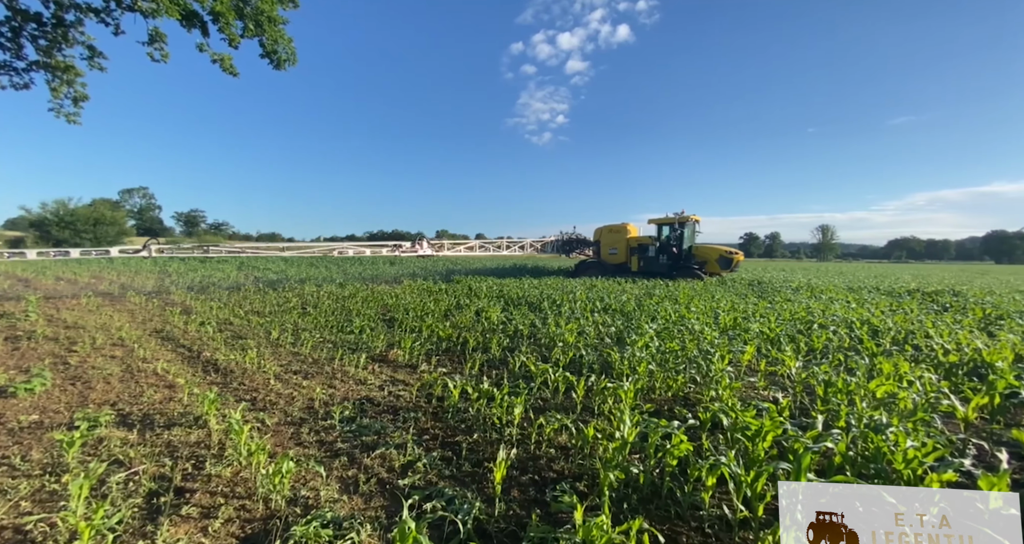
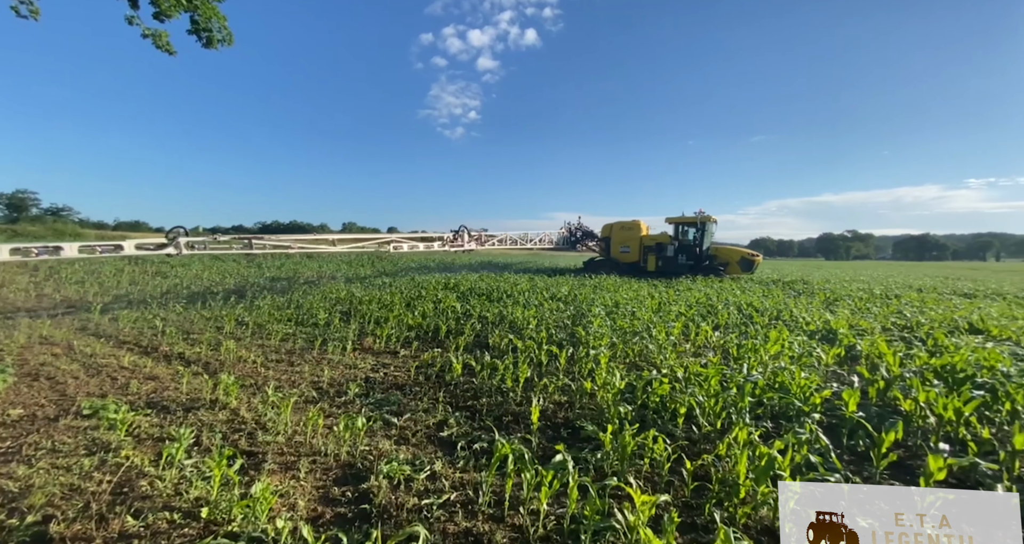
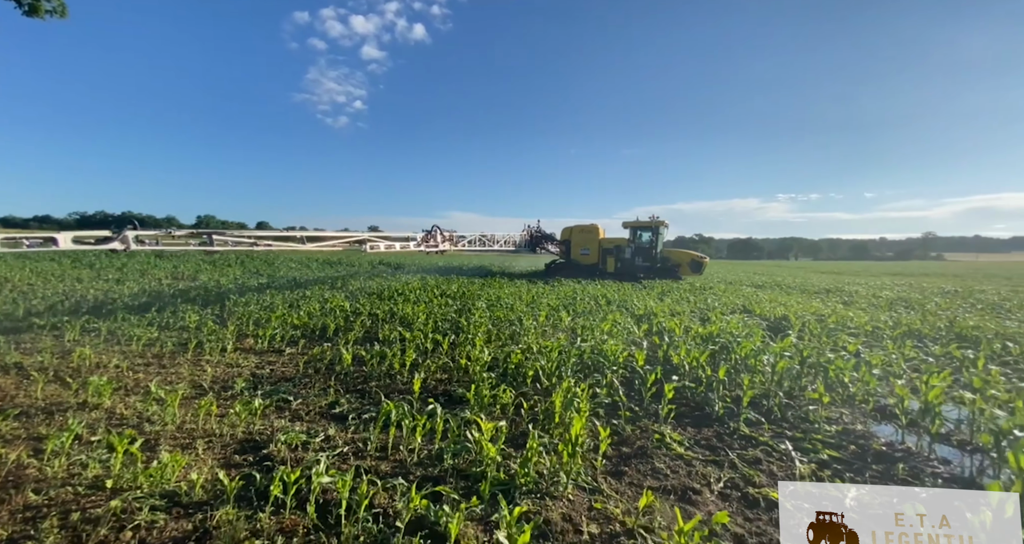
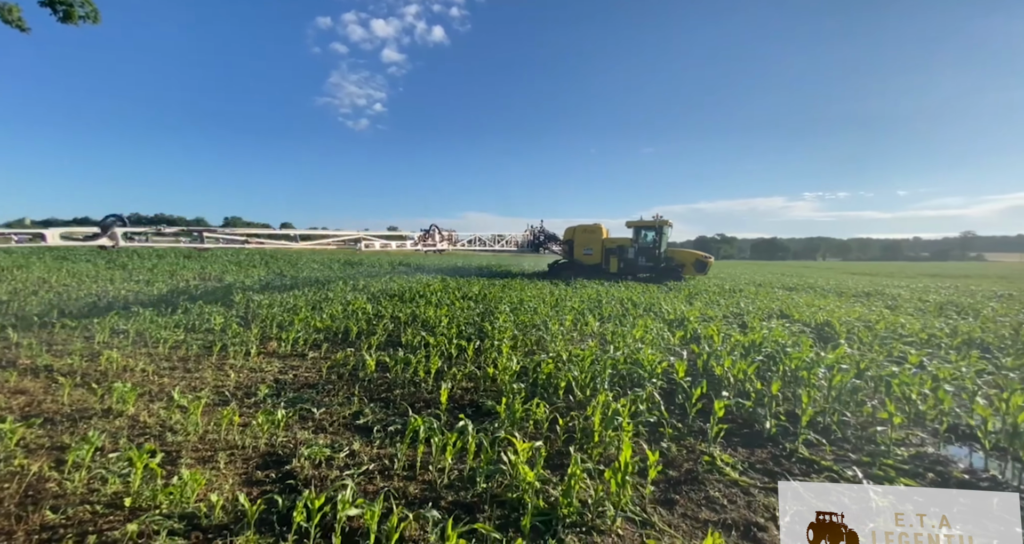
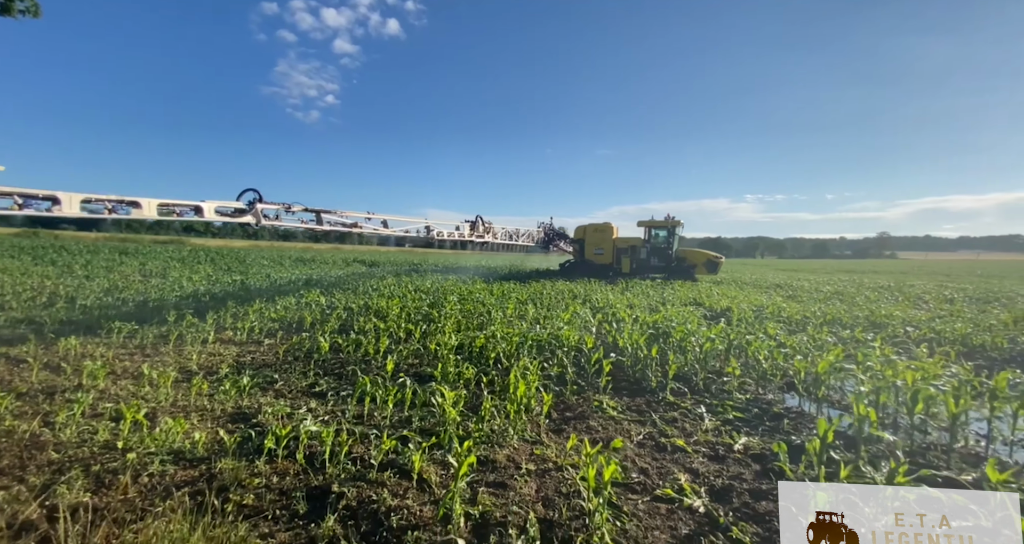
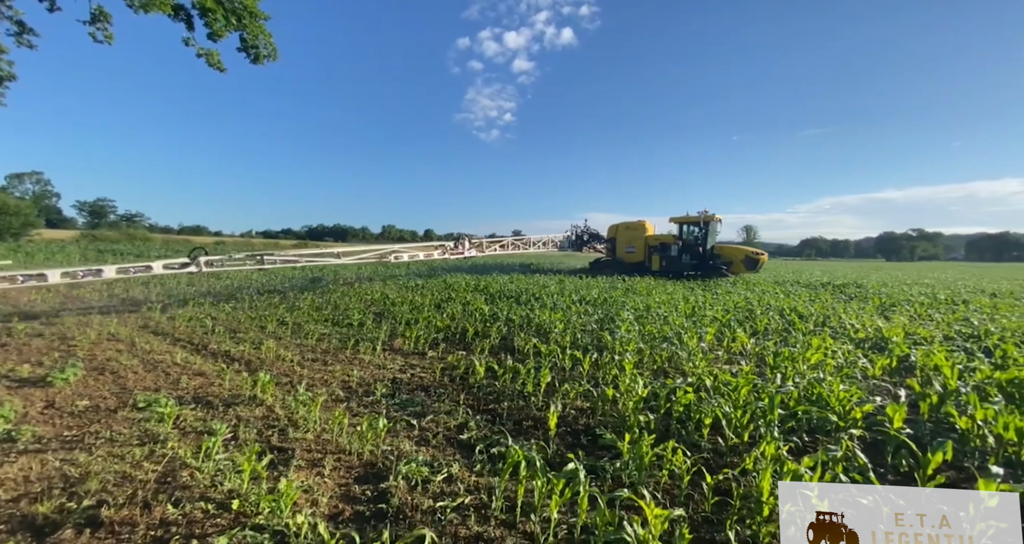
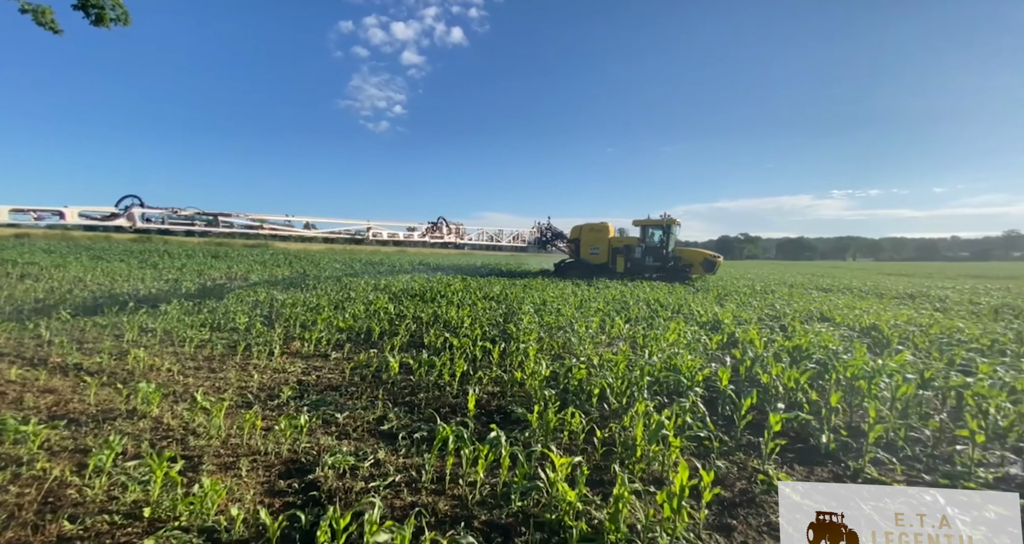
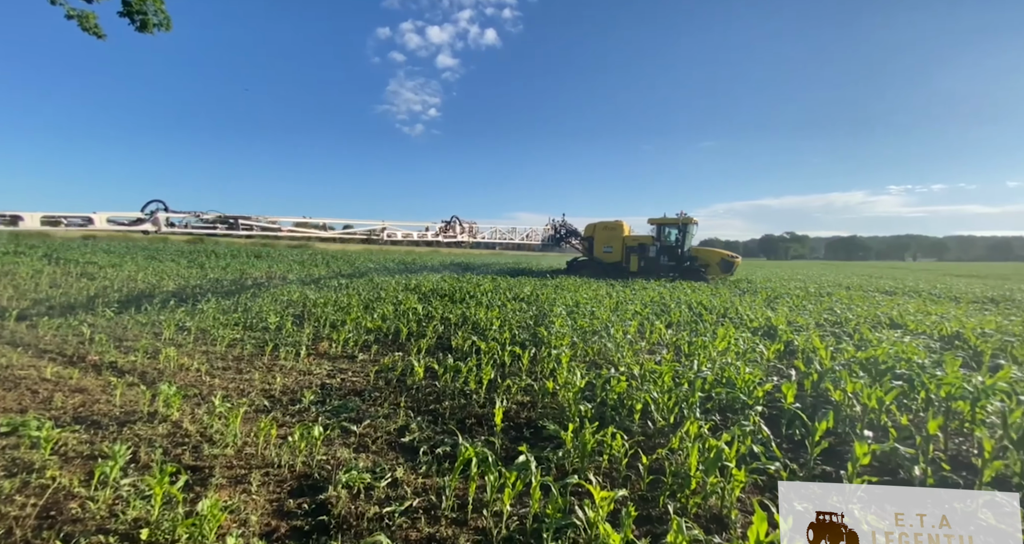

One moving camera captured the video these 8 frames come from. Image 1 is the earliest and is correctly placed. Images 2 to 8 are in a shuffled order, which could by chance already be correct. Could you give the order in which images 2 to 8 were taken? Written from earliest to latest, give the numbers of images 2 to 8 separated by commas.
6, 2, 8, 7, 4, 3, 5
